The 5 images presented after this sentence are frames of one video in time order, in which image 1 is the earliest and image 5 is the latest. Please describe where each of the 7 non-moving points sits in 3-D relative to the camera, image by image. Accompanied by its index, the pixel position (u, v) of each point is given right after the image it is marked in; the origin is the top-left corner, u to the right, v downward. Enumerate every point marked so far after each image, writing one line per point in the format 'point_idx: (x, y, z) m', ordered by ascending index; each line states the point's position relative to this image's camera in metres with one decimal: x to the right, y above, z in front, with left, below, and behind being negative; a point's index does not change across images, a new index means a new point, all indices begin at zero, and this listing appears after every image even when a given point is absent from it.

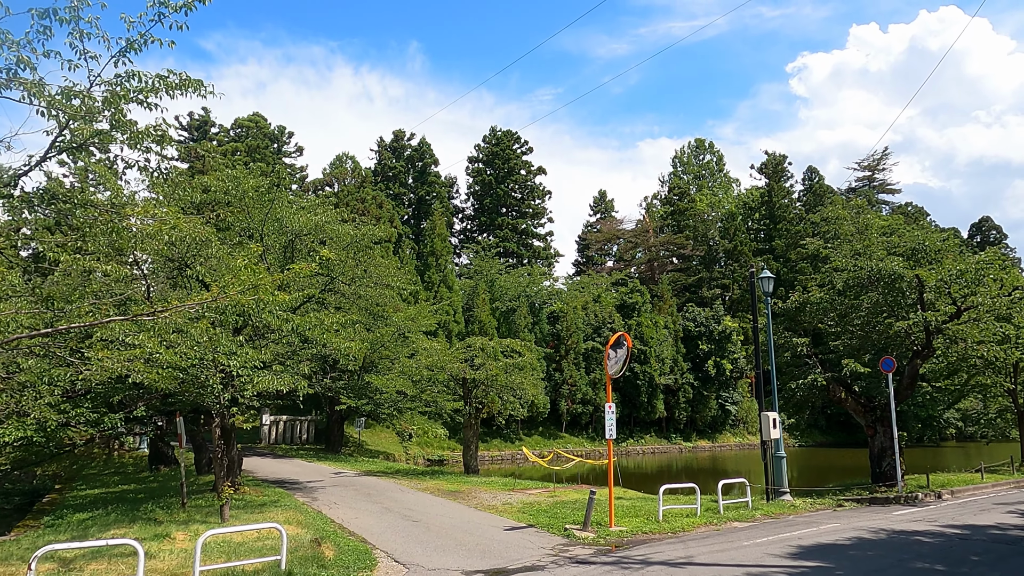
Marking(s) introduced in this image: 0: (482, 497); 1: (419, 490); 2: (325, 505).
0: (-0.6, -4.0, +14.3) m
1: (-1.9, -4.2, +15.6) m
2: (-3.3, -3.8, +13.0) m
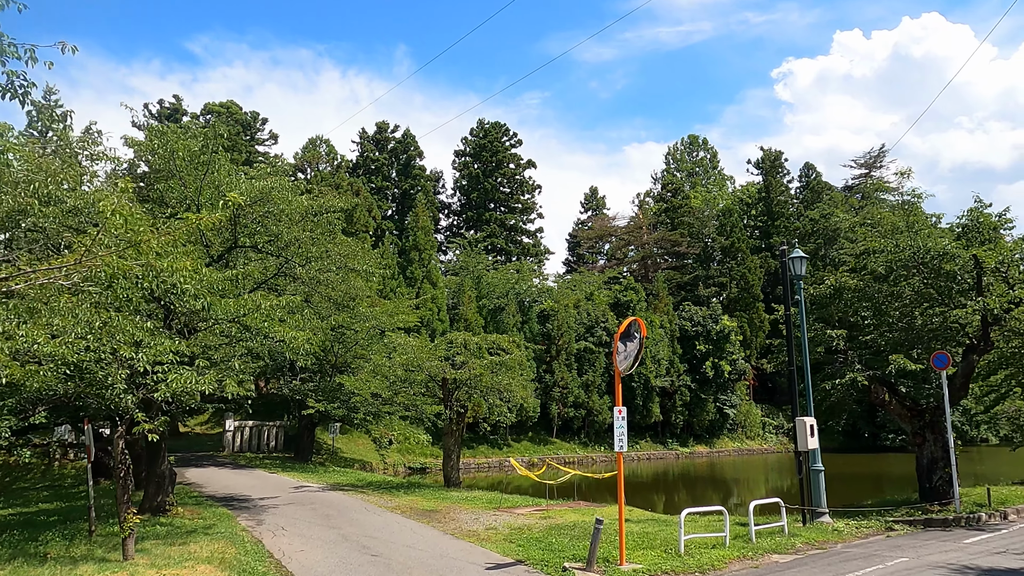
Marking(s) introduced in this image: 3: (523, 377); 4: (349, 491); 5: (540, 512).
0: (-0.8, -3.7, +12.0) m
1: (-2.2, -3.9, +13.3) m
2: (-3.5, -3.5, +10.7) m
3: (+0.3, -2.3, +19.6) m
4: (-3.5, -4.4, +16.3) m
5: (+0.5, -3.7, +12.5) m
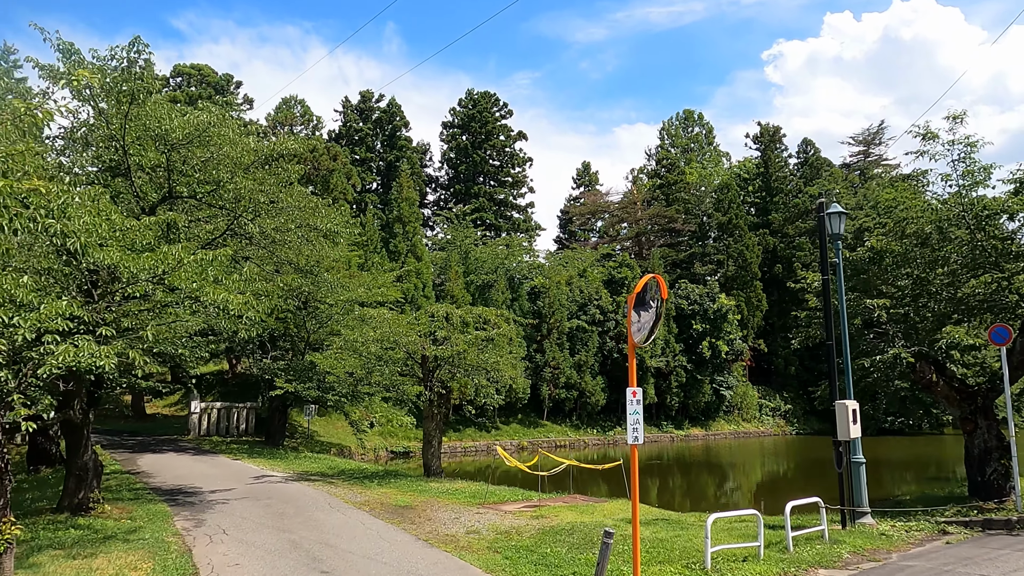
0: (-1.0, -3.1, +10.2) m
1: (-2.4, -3.3, +11.5) m
2: (-3.7, -3.0, +8.9) m
3: (0.0, -1.6, +17.8) m
4: (-3.7, -3.7, +14.5) m
5: (+0.3, -3.2, +10.7) m
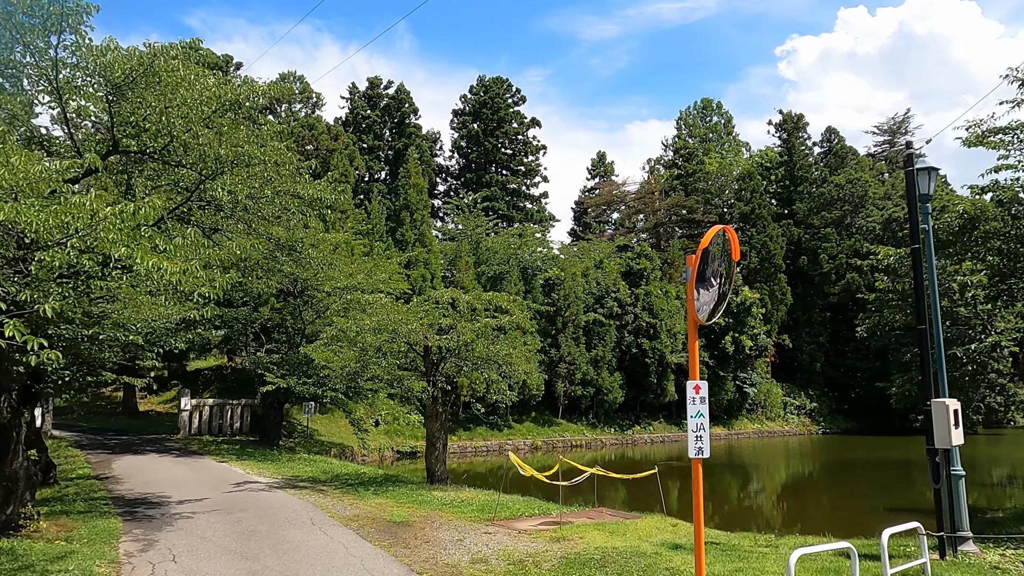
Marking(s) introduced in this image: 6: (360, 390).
0: (-0.8, -2.8, +8.4) m
1: (-2.2, -3.0, +9.7) m
2: (-3.5, -2.7, +7.2) m
3: (+0.3, -1.3, +16.0) m
4: (-3.5, -3.4, +12.8) m
5: (+0.5, -2.9, +8.9) m
6: (-3.9, -2.6, +18.9) m
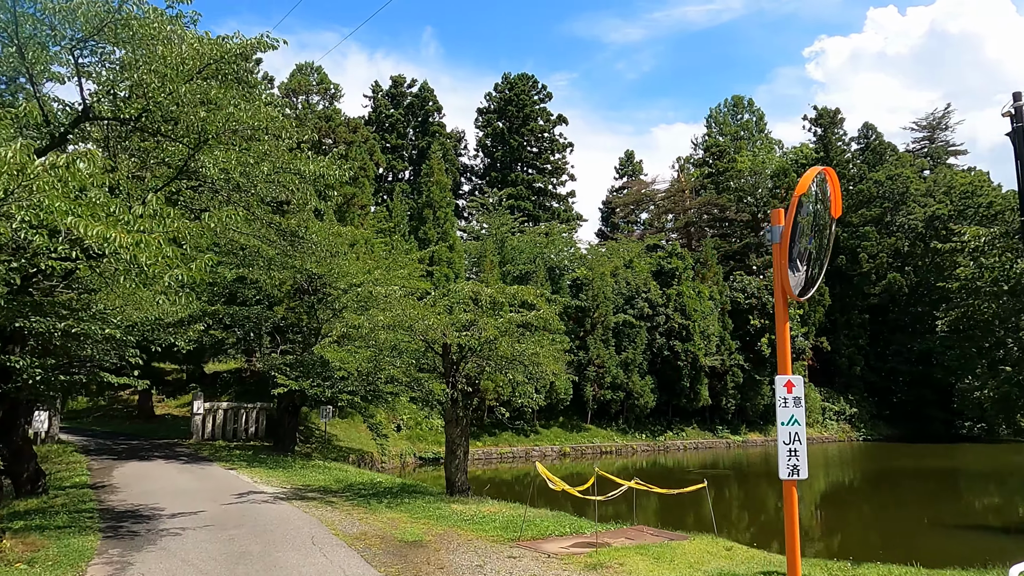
0: (-0.6, -2.7, +7.3) m
1: (-1.9, -2.9, +8.6) m
2: (-3.3, -2.5, +6.1) m
3: (+0.8, -1.2, +14.8) m
4: (-3.1, -3.3, +11.7) m
5: (+0.8, -2.7, +7.7) m
6: (-3.2, -2.5, +17.8) m
